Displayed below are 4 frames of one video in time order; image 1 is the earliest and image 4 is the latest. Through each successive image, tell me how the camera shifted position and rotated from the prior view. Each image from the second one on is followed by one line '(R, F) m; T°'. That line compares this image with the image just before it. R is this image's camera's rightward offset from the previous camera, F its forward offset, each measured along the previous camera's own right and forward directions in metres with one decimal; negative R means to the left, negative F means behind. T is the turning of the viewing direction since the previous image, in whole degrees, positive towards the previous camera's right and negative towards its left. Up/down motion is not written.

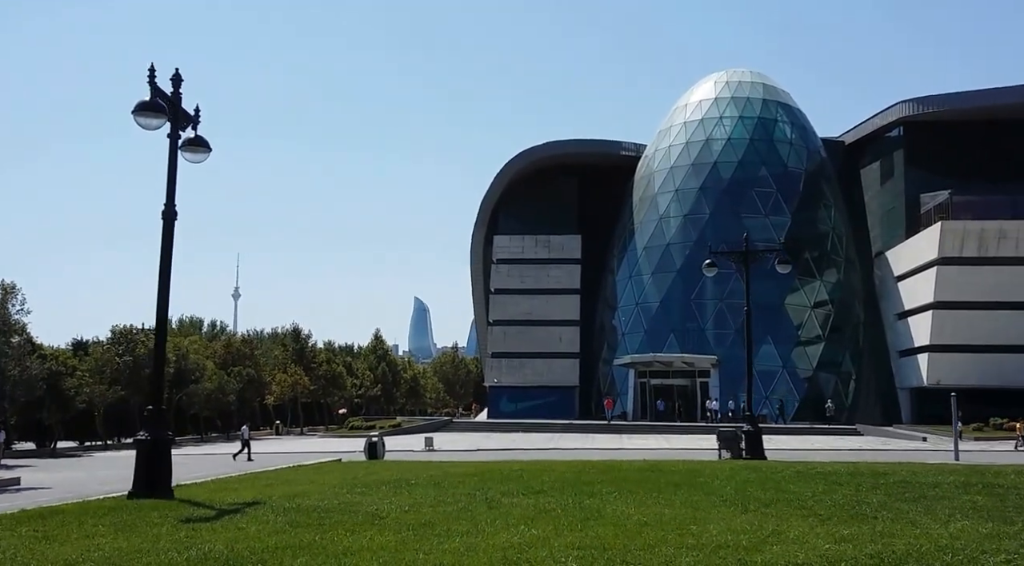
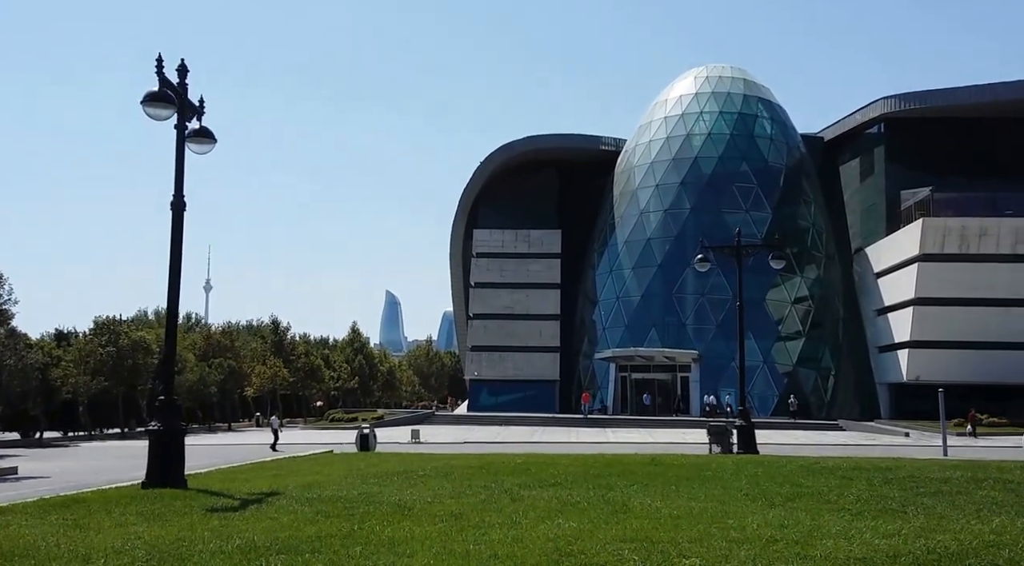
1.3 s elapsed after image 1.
(-0.8, -0.1) m; +2°
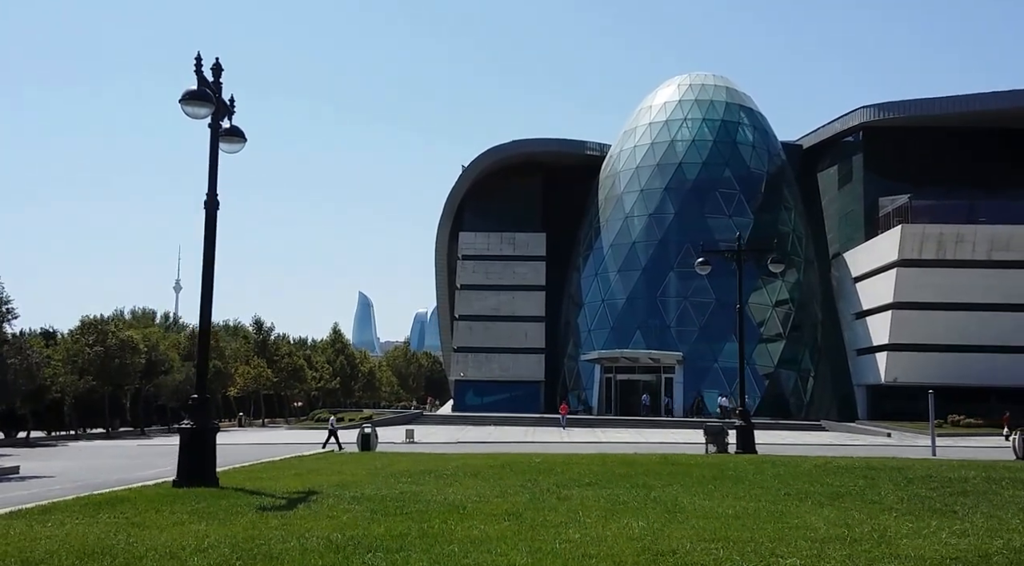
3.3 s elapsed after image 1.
(-1.1, -0.2) m; +2°
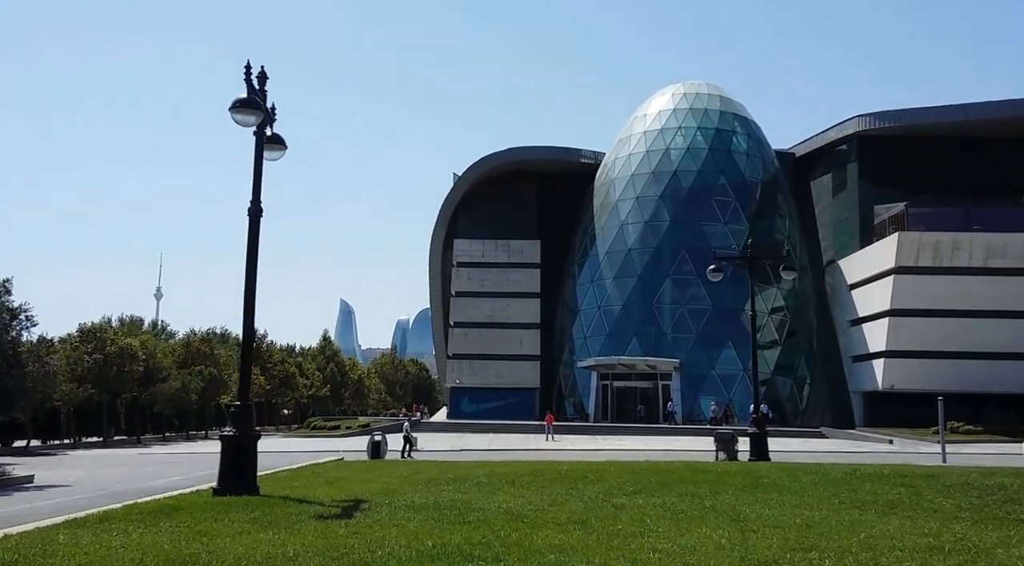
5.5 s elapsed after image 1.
(-1.1, 0.0) m; +1°
